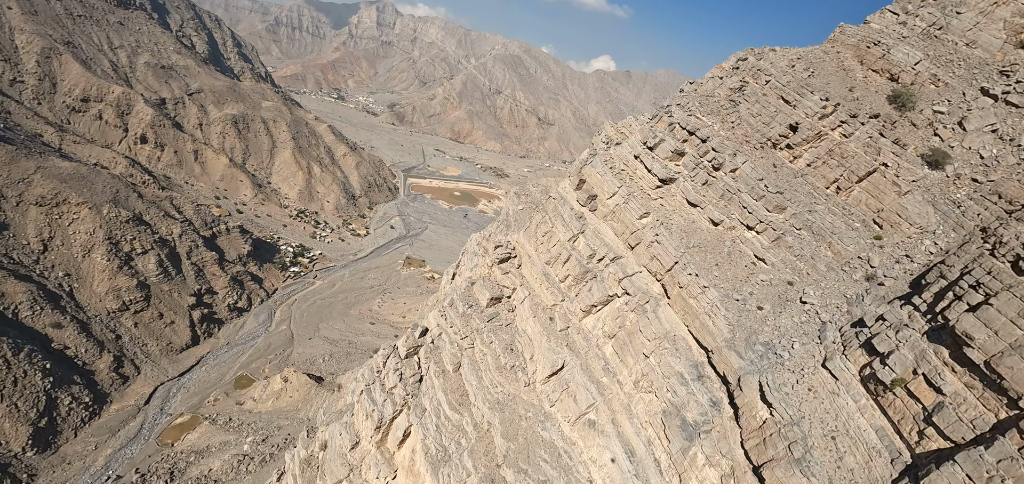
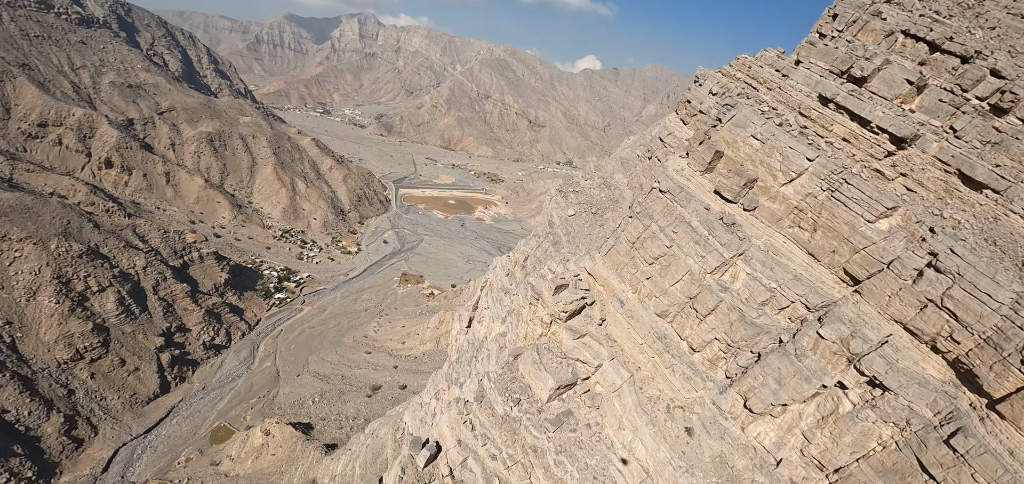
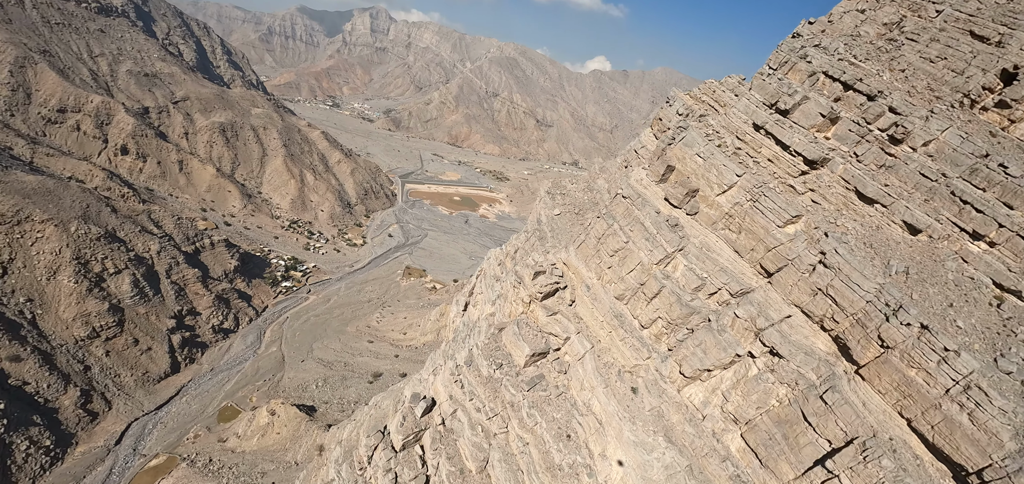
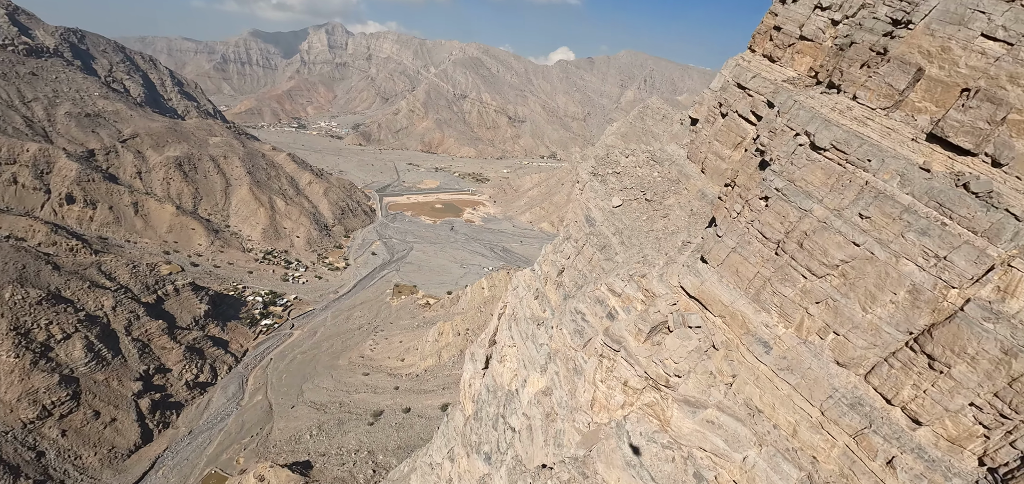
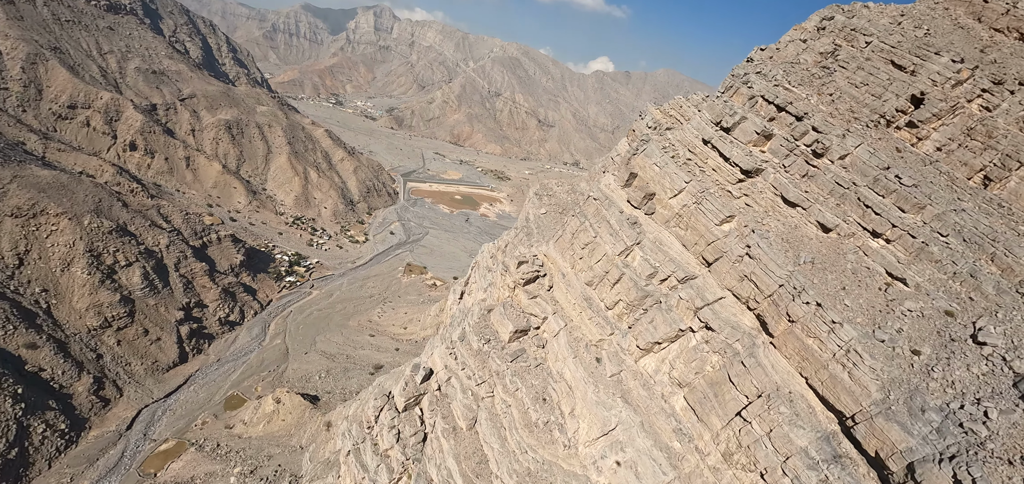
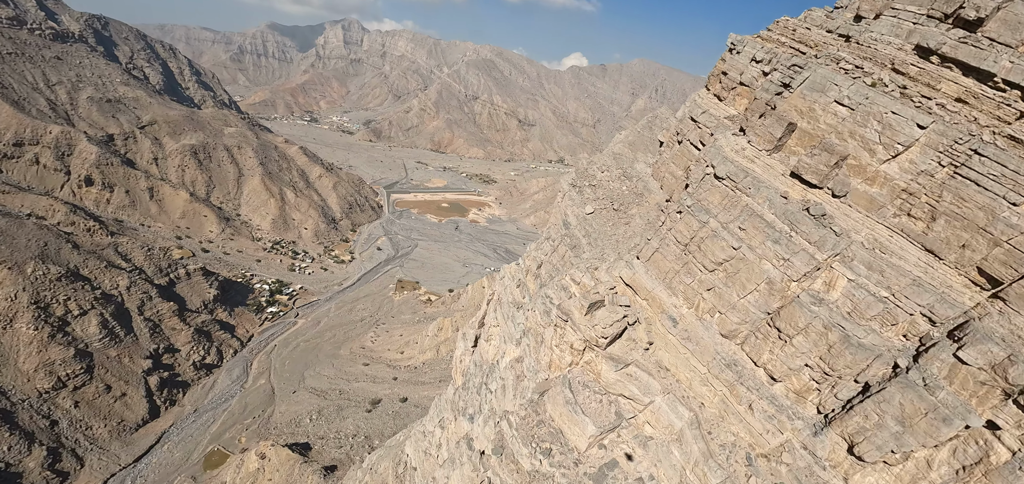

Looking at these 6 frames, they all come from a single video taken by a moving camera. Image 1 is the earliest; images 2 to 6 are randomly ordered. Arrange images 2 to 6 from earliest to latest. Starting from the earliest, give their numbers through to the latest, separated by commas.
5, 3, 2, 6, 4
